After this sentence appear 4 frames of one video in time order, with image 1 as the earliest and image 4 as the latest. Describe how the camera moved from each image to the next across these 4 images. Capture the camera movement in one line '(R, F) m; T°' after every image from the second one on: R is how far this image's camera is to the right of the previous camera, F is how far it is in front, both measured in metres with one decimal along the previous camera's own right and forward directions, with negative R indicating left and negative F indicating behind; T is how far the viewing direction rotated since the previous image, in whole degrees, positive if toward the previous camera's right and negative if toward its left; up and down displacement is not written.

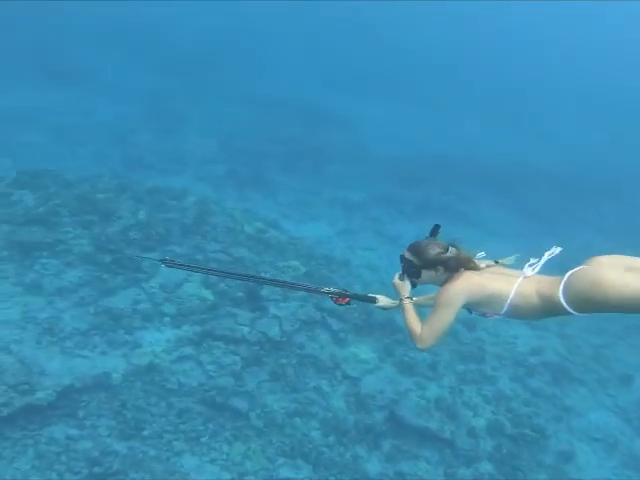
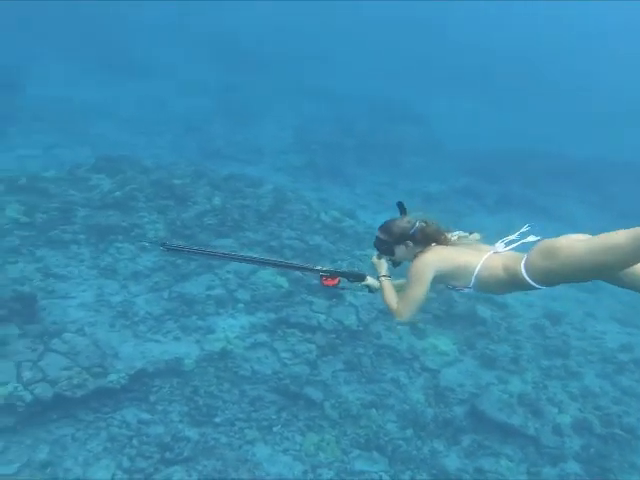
(-0.1, +0.3) m; -5°
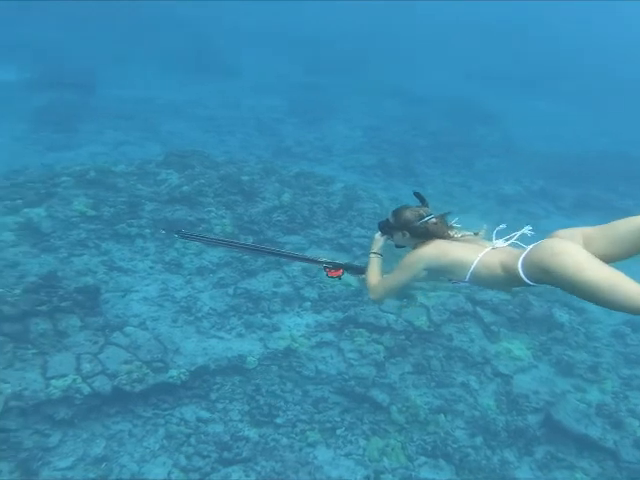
(0.0, +0.3) m; -5°
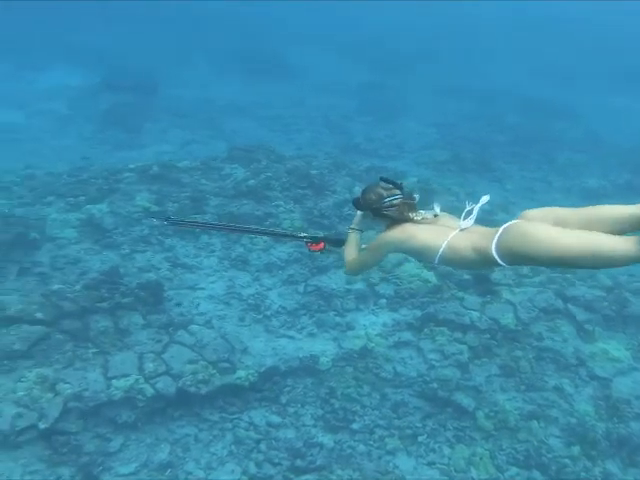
(-0.1, +0.6) m; -4°
